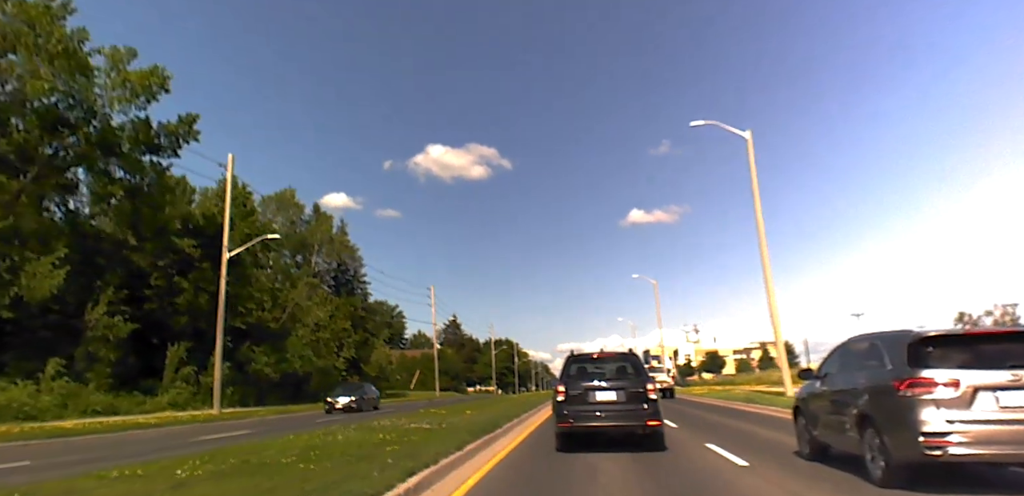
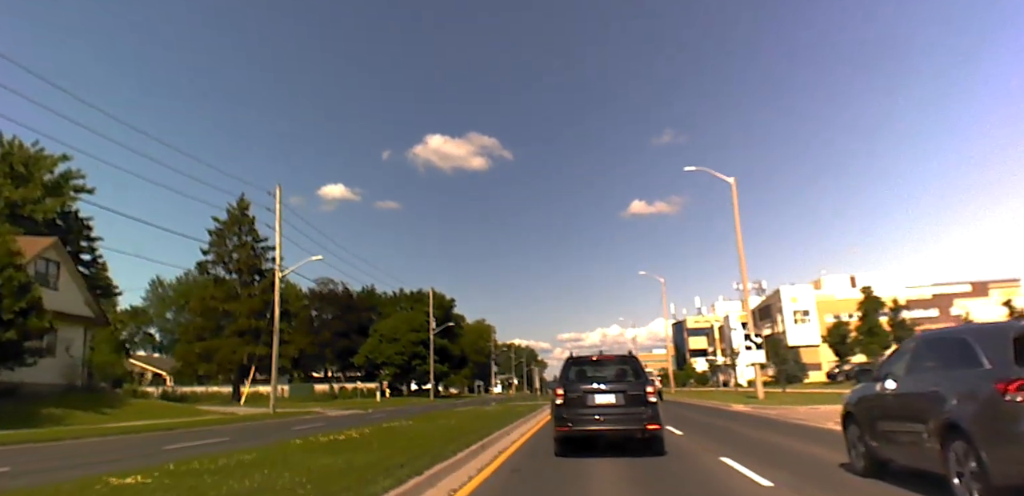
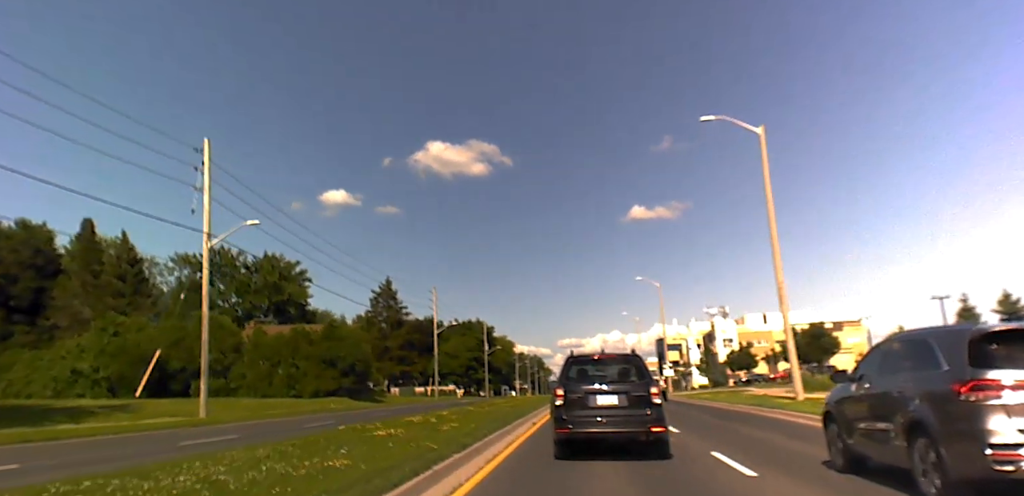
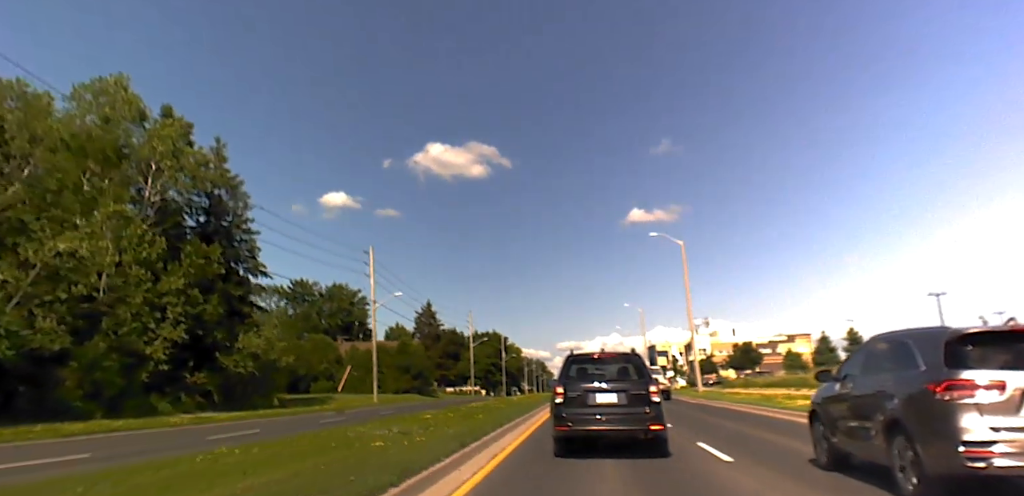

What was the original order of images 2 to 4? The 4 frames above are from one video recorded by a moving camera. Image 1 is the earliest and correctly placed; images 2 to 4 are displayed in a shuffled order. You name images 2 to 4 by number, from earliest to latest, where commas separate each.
4, 3, 2
